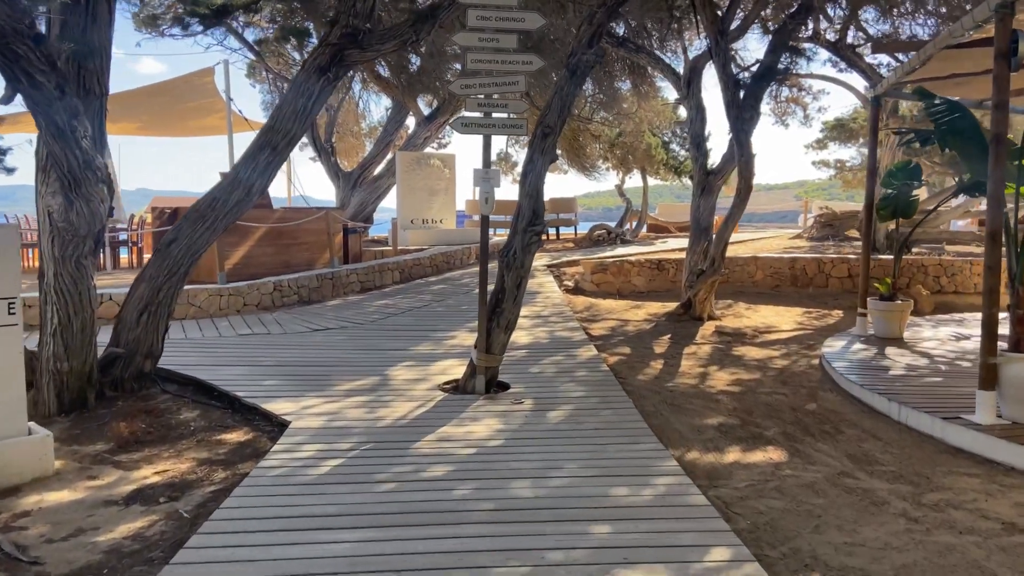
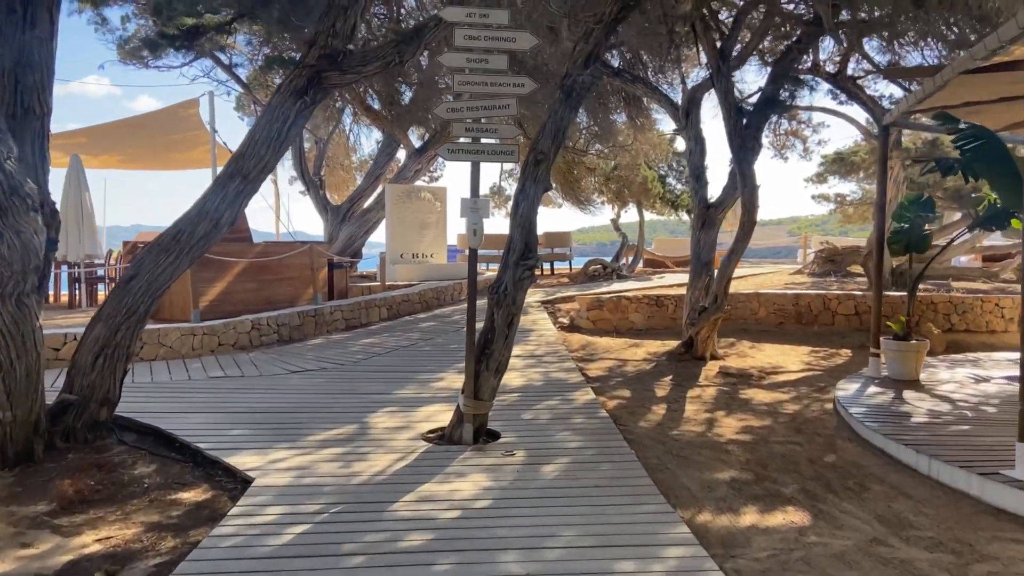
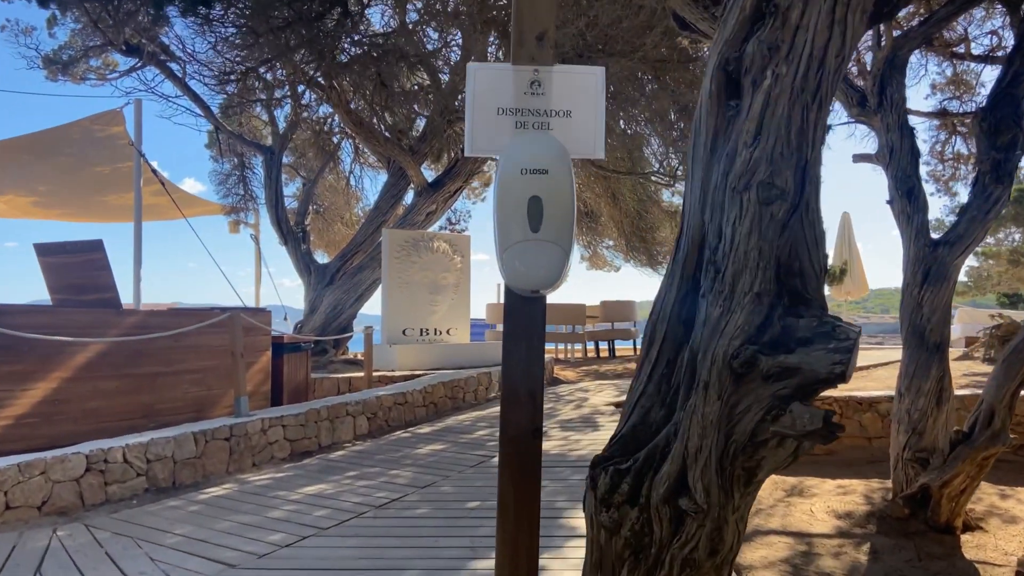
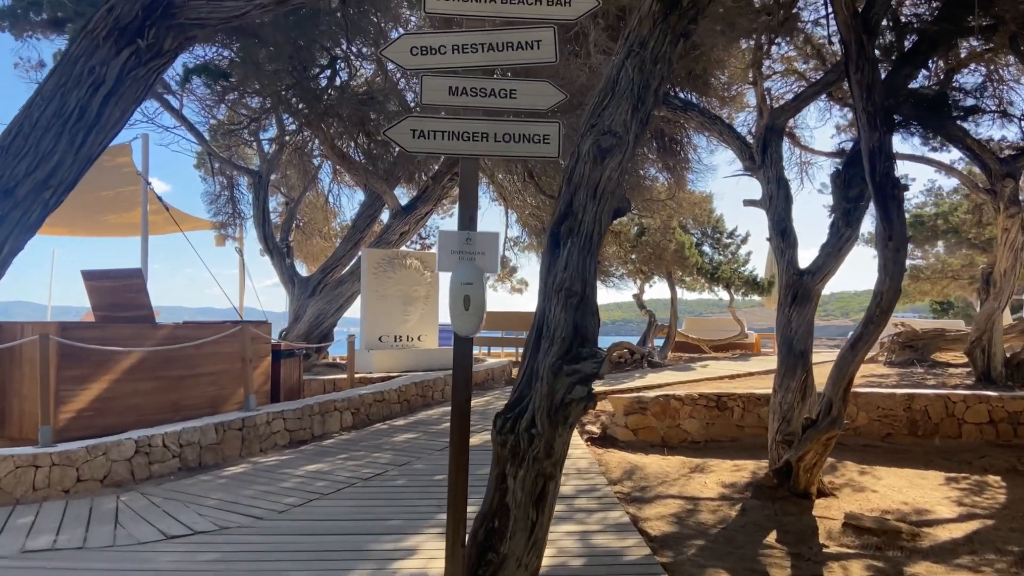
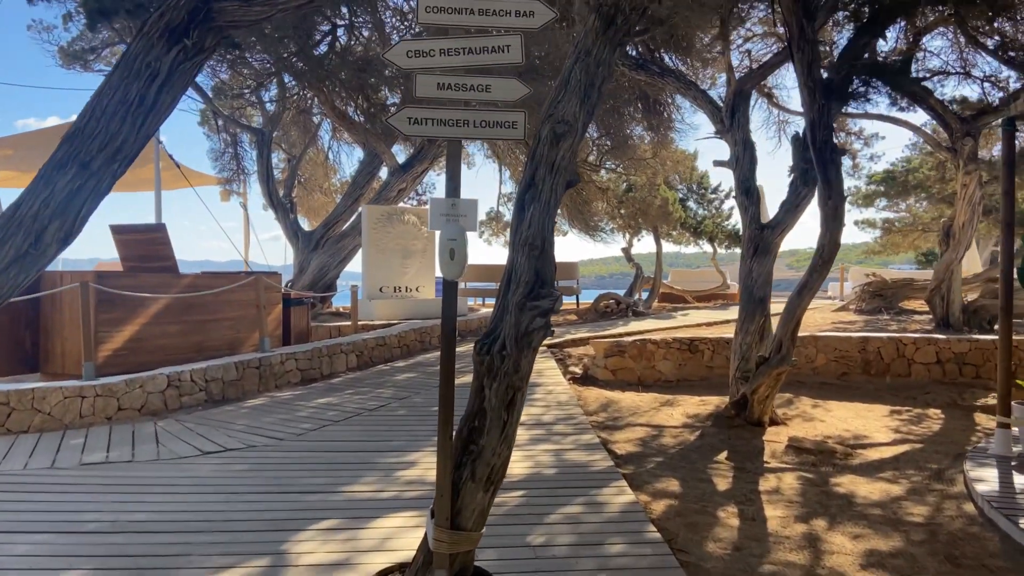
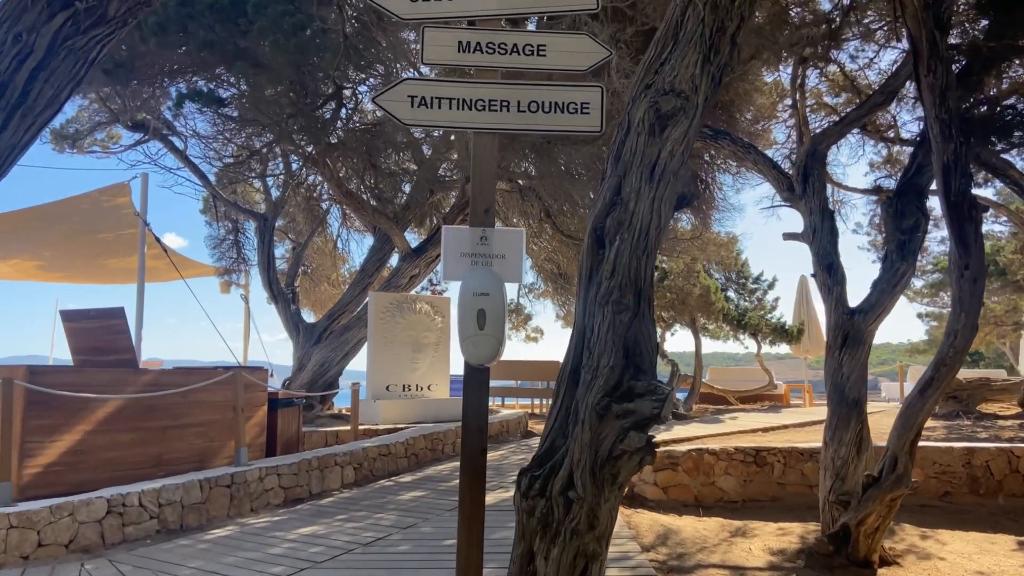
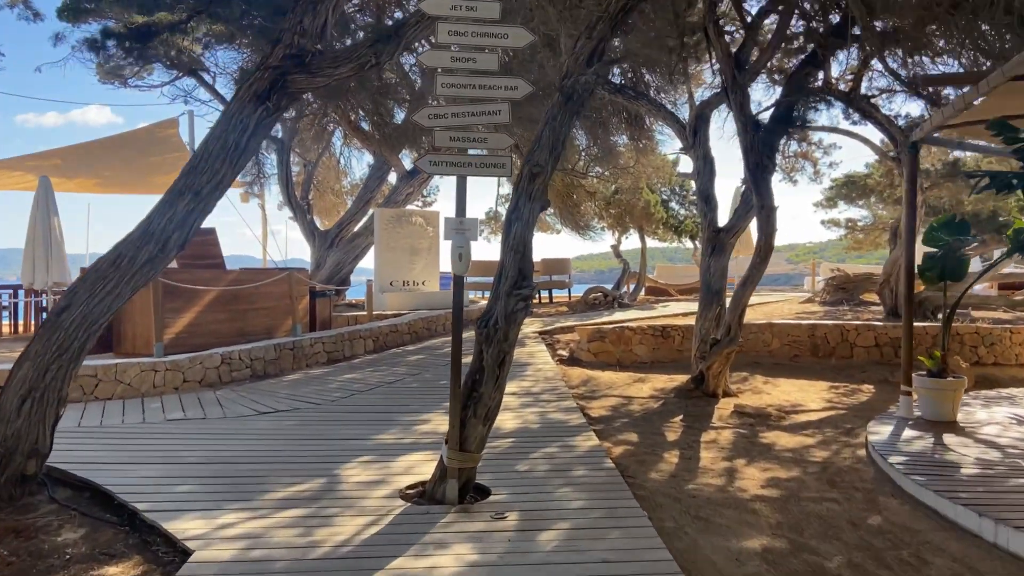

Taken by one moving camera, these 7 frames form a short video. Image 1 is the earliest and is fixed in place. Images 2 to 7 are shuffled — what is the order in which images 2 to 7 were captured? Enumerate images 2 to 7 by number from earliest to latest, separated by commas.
2, 7, 5, 4, 6, 3
